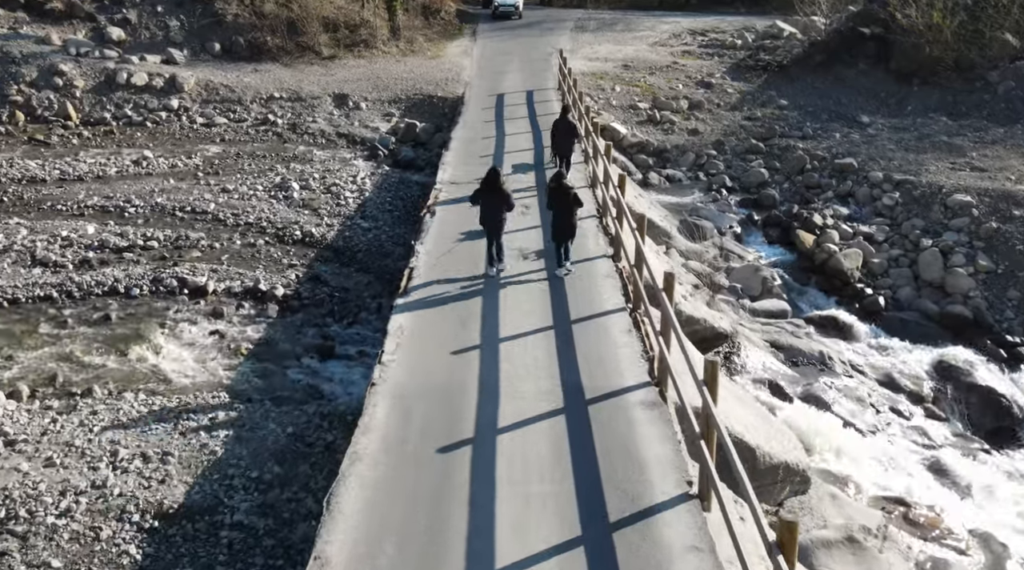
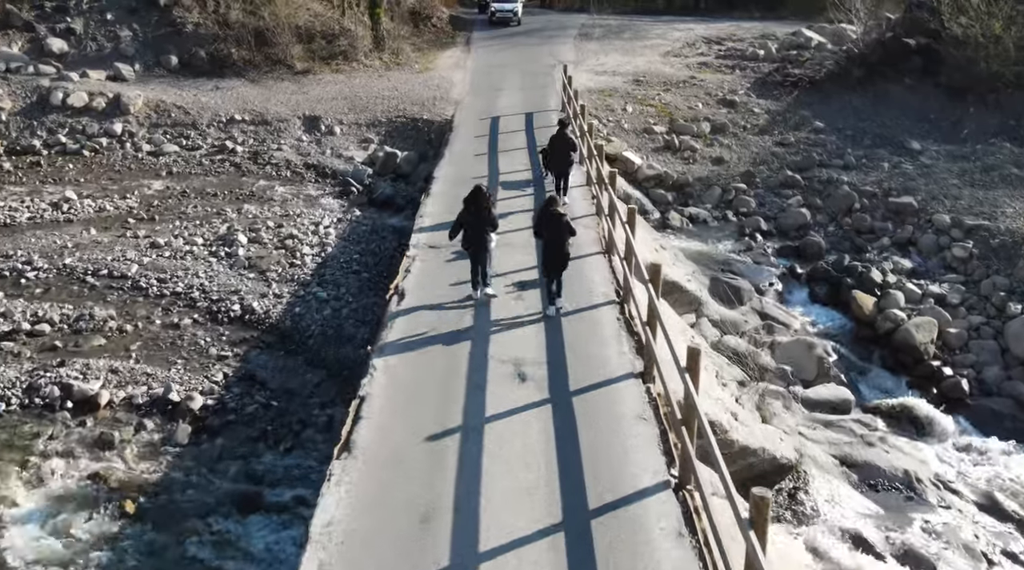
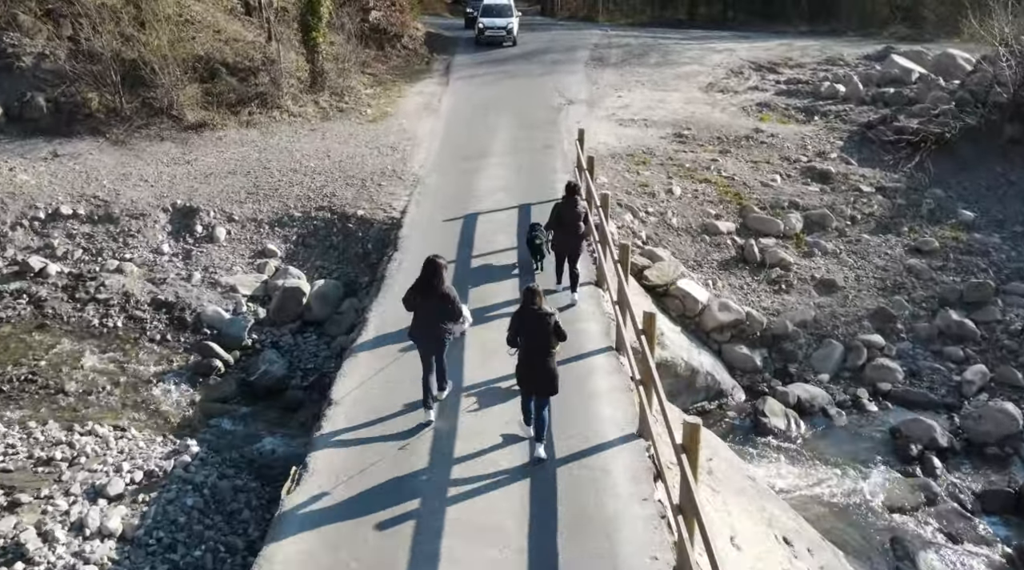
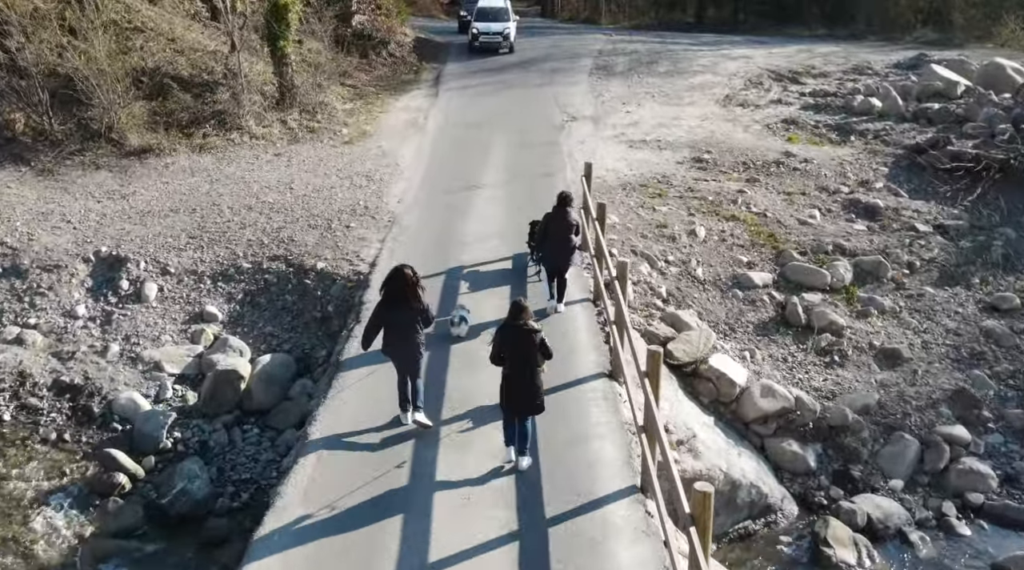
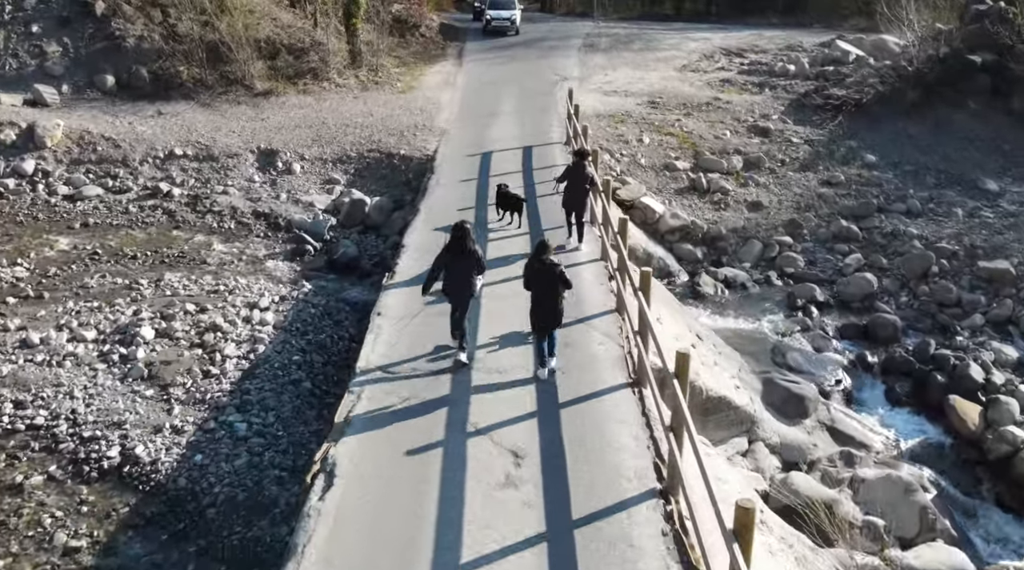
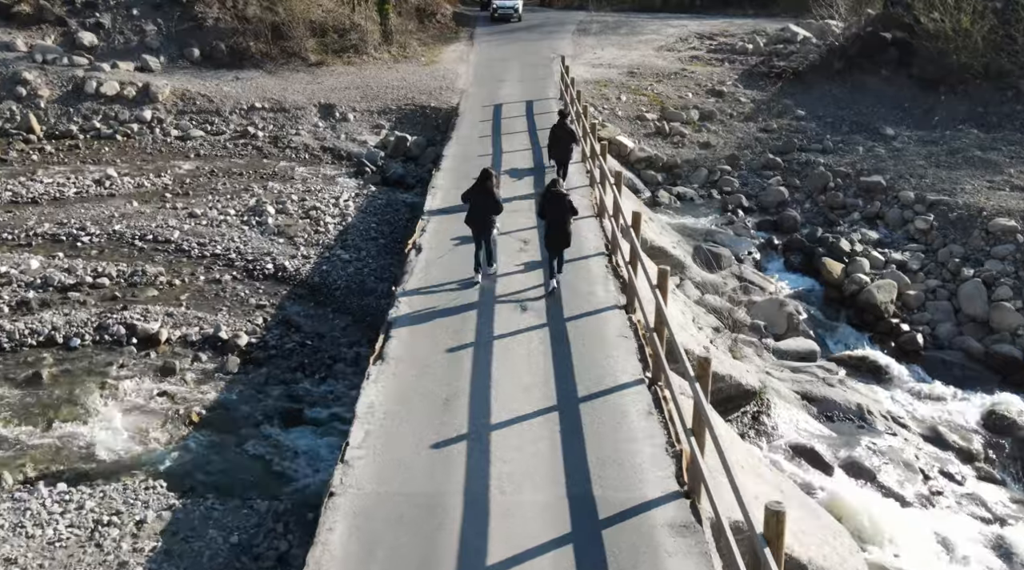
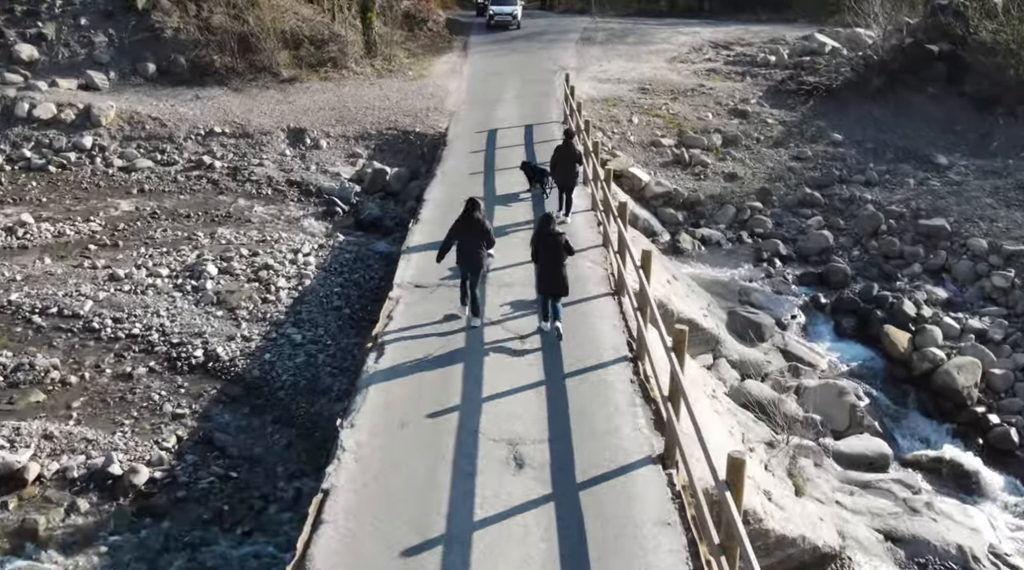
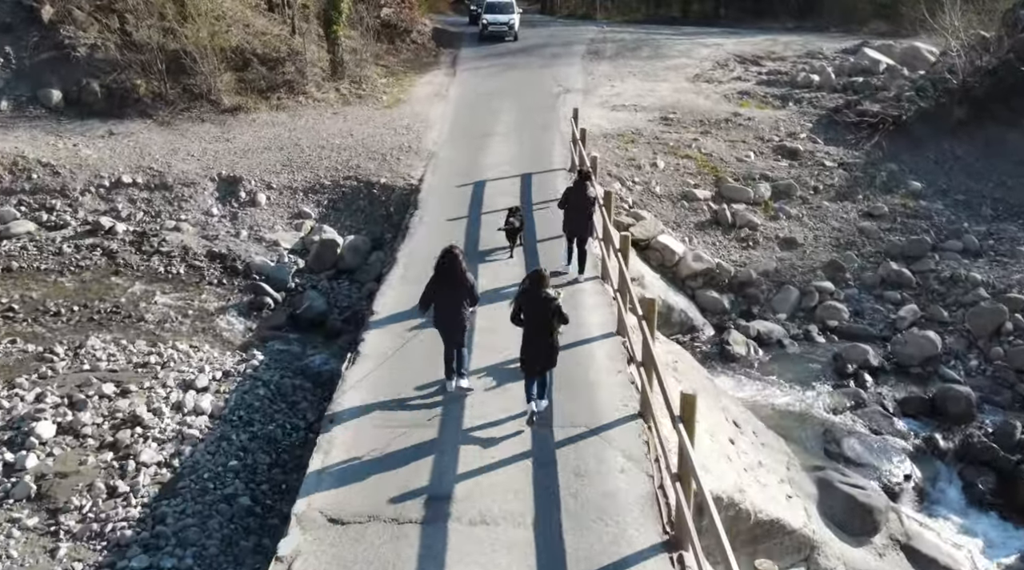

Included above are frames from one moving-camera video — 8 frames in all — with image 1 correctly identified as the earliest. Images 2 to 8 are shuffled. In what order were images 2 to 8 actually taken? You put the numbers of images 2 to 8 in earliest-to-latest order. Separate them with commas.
6, 2, 7, 5, 8, 3, 4
